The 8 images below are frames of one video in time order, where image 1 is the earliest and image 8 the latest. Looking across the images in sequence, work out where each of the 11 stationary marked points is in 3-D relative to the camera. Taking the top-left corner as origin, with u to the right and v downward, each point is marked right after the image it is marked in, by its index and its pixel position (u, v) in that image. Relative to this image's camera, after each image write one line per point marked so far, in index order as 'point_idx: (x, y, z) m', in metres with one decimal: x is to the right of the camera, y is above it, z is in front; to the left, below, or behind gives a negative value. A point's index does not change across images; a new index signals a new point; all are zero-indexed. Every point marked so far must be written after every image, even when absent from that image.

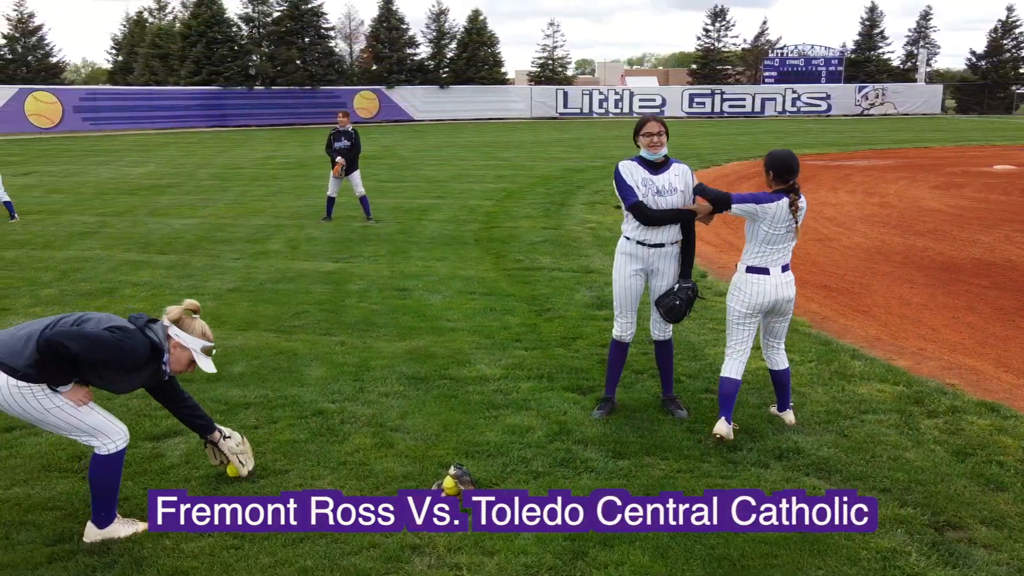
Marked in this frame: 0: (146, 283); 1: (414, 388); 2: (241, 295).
0: (-4.3, +0.1, +8.1) m
1: (-0.7, -0.8, +5.1) m
2: (-2.9, -0.1, +7.6) m
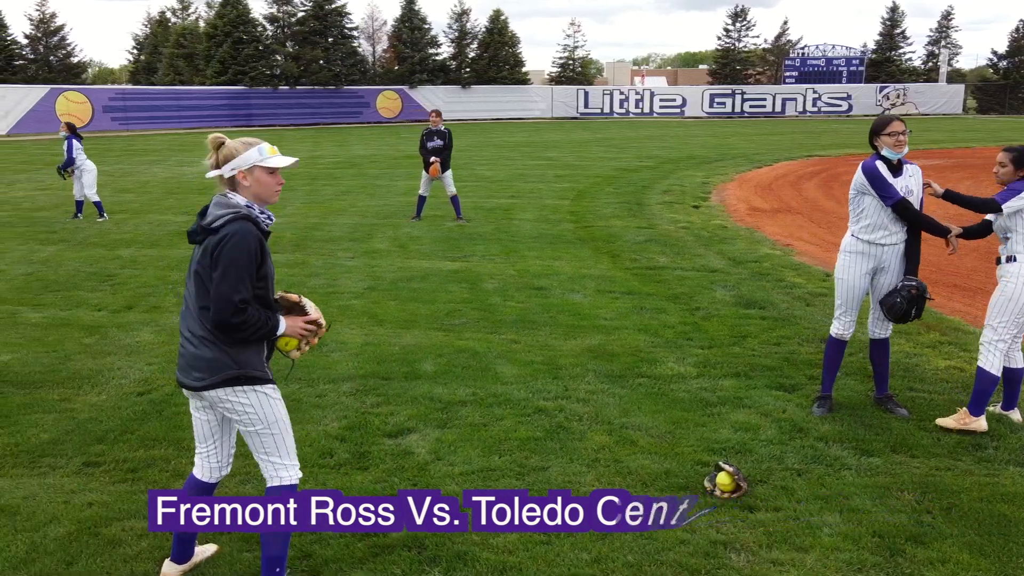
0: (-2.8, +0.1, +8.1) m
1: (+0.8, -0.7, +5.1) m
2: (-1.4, -0.1, +7.6) m
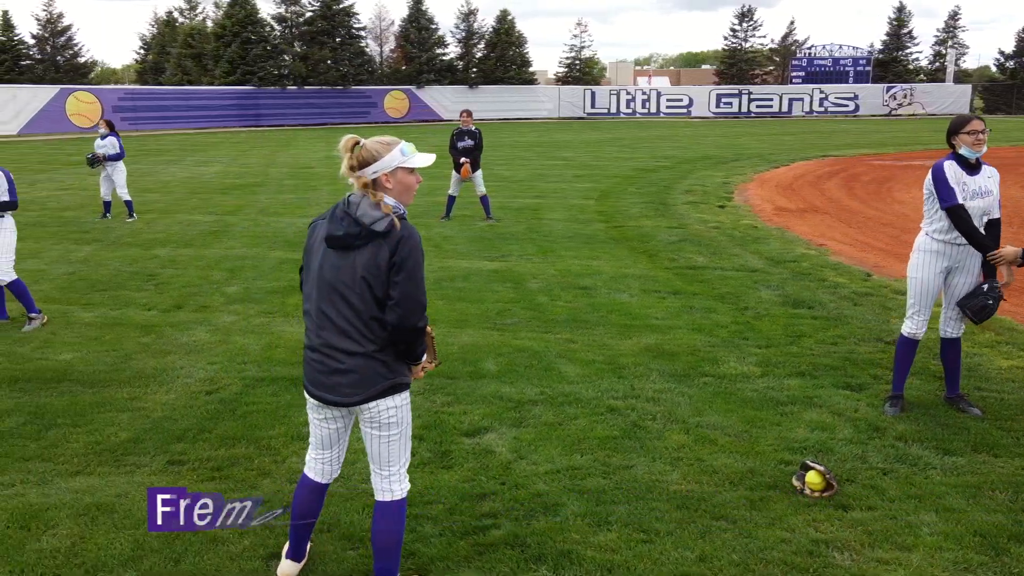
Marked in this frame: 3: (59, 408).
0: (-2.3, +0.1, +8.1) m
1: (+1.3, -0.7, +5.1) m
2: (-0.9, 0.0, +7.6) m
3: (-3.2, -0.9, +4.8) m
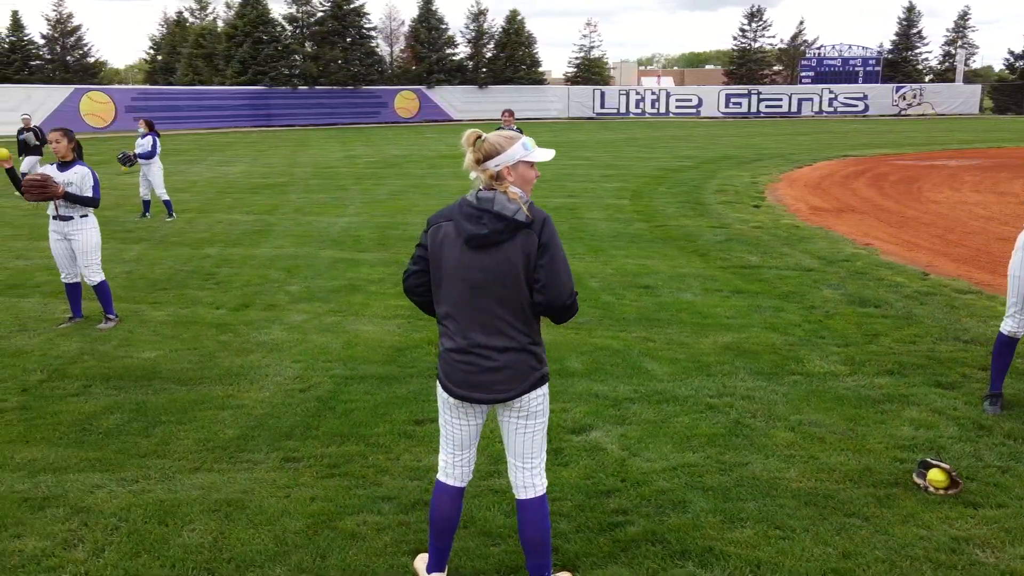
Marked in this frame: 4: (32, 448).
0: (-1.6, +0.1, +8.1) m
1: (+2.0, -0.7, +5.1) m
2: (-0.2, 0.0, +7.6) m
3: (-2.5, -0.8, +4.8) m
4: (-3.0, -1.0, +4.3) m
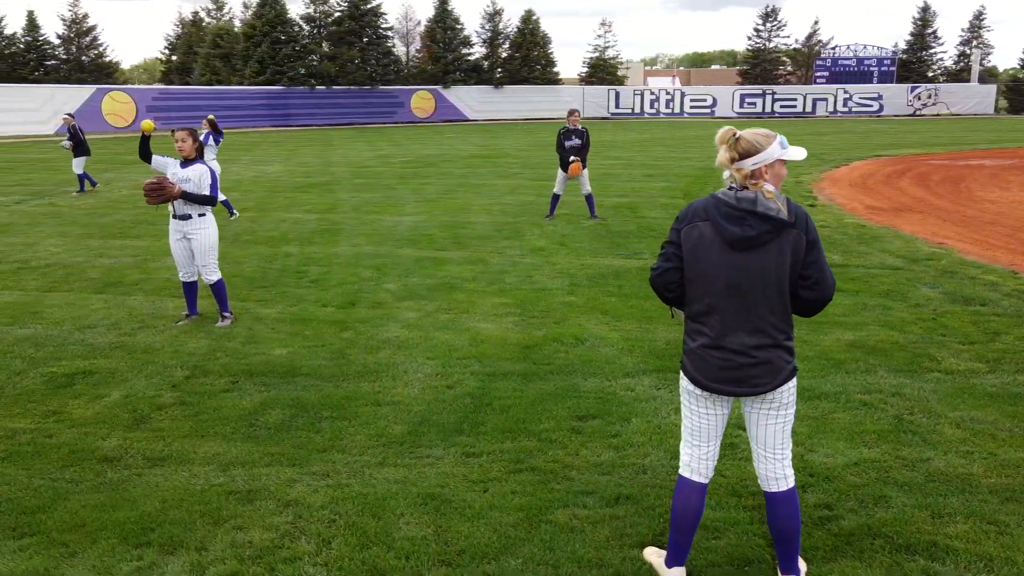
0: (-0.5, +0.1, +8.2) m
1: (+3.1, -0.7, +5.2) m
2: (+0.9, 0.0, +7.6) m
3: (-1.4, -0.8, +4.9) m
4: (-1.9, -1.0, +4.3) m
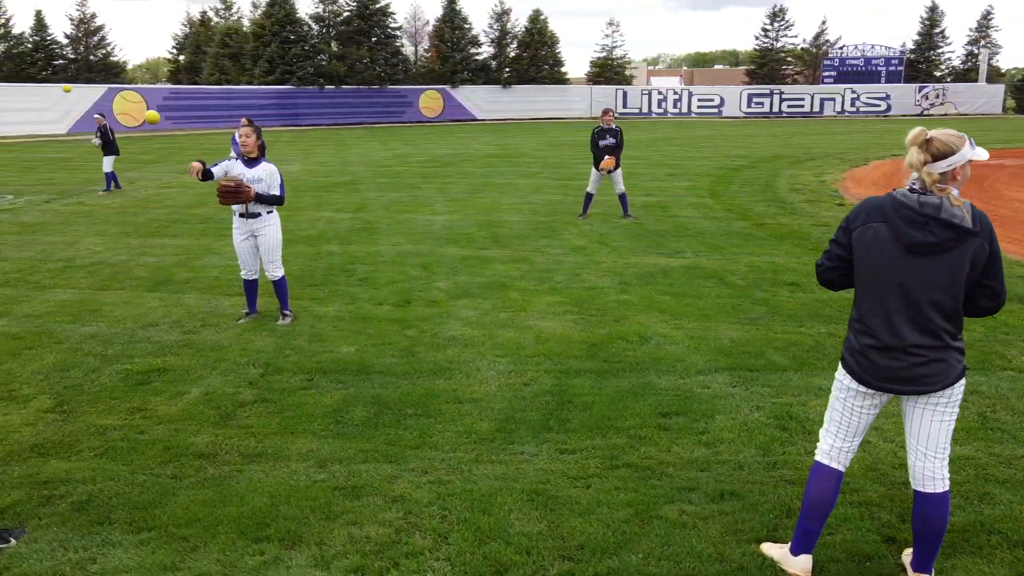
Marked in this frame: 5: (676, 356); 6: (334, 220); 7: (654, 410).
0: (+0.1, +0.1, +8.2) m
1: (+3.7, -0.7, +5.2) m
2: (+1.5, 0.0, +7.7) m
3: (-0.8, -0.8, +4.9) m
4: (-1.3, -1.0, +4.3) m
5: (+1.4, -0.6, +5.7) m
6: (-3.2, +1.2, +12.2) m
7: (+1.0, -0.8, +4.7) m
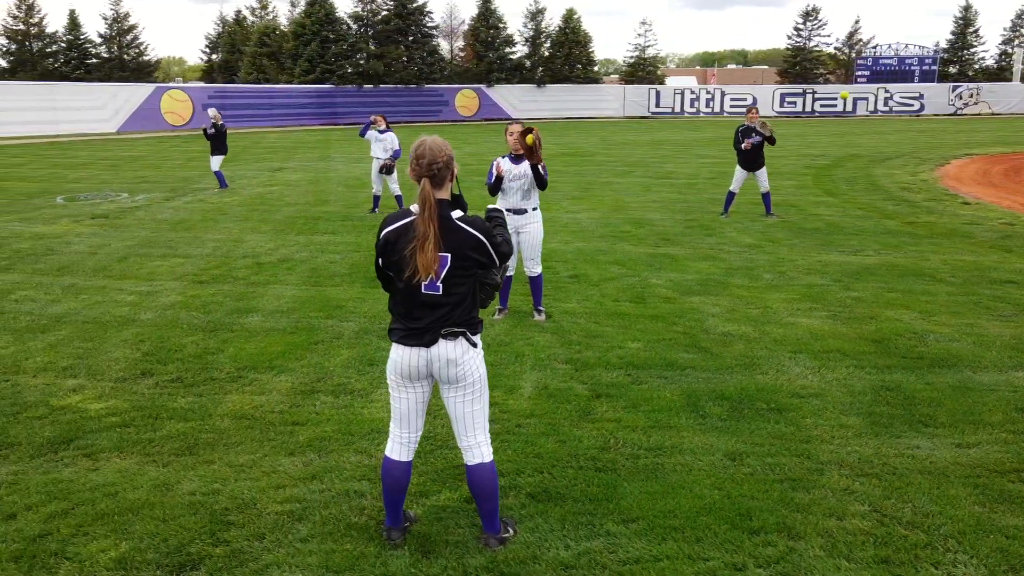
0: (+2.6, +0.2, +8.2) m
1: (+6.1, -0.7, +5.1) m
2: (+4.0, 0.0, +7.7) m
3: (+1.6, -0.8, +4.9) m
4: (+1.1, -0.9, +4.4) m
5: (+3.8, -0.5, +5.7) m
6: (-0.7, +1.3, +12.3) m
7: (+3.4, -0.8, +4.7) m
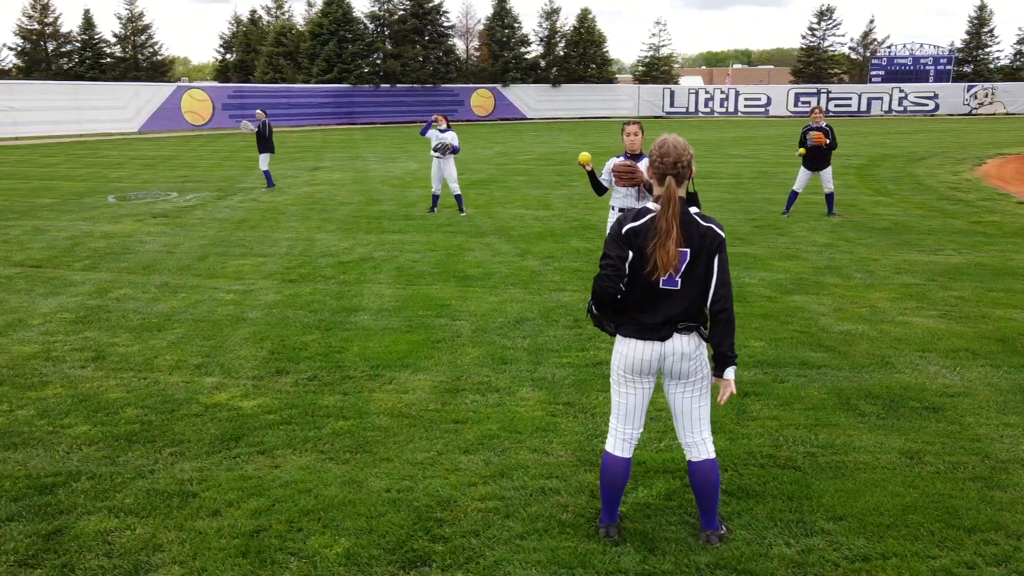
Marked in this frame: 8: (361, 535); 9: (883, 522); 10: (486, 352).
0: (+3.7, +0.2, +8.2) m
1: (+7.2, -0.7, +5.1) m
2: (+5.1, 0.0, +7.6) m
3: (+2.7, -0.8, +4.9) m
4: (+2.2, -0.9, +4.4) m
5: (+4.9, -0.5, +5.7) m
6: (+0.4, +1.3, +12.3) m
7: (+4.5, -0.8, +4.7) m
8: (-0.8, -1.2, +3.4) m
9: (+1.9, -1.2, +3.4) m
10: (-0.2, -0.5, +5.8) m
